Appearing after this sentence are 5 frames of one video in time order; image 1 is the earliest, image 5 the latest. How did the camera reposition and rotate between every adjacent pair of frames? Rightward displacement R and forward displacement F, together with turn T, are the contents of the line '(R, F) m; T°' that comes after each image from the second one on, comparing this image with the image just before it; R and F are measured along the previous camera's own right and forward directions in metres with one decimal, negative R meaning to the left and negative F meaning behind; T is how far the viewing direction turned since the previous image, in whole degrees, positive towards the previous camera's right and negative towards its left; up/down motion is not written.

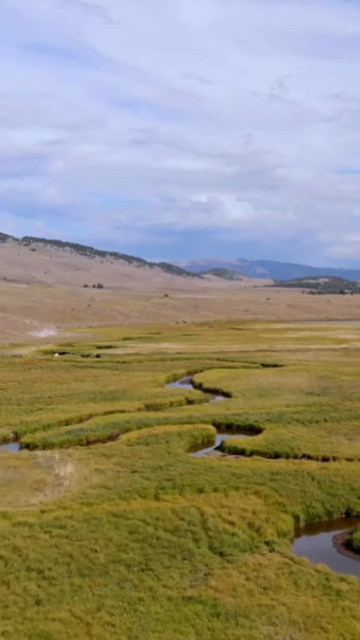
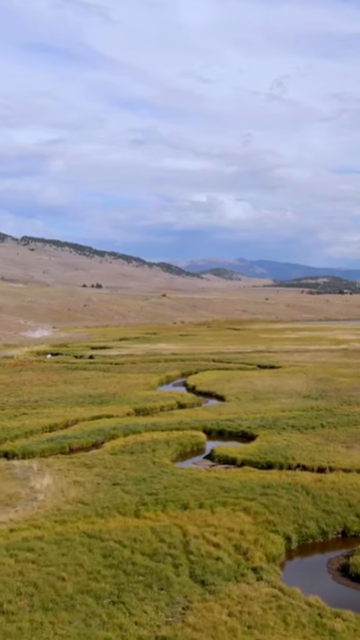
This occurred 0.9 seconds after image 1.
(+0.6, +2.3) m; 0°
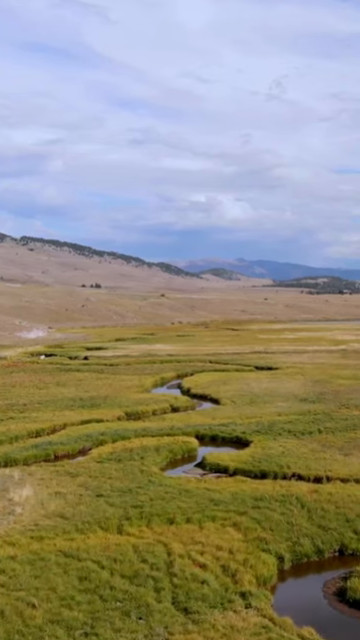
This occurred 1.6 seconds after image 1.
(+0.4, +1.8) m; 0°
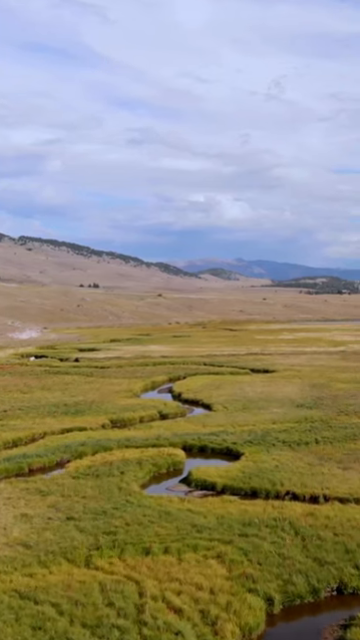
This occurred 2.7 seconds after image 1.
(+0.6, +3.0) m; 0°
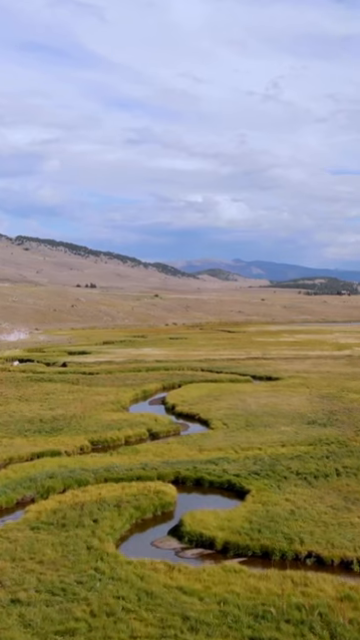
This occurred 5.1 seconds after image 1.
(+0.3, +7.1) m; 0°
